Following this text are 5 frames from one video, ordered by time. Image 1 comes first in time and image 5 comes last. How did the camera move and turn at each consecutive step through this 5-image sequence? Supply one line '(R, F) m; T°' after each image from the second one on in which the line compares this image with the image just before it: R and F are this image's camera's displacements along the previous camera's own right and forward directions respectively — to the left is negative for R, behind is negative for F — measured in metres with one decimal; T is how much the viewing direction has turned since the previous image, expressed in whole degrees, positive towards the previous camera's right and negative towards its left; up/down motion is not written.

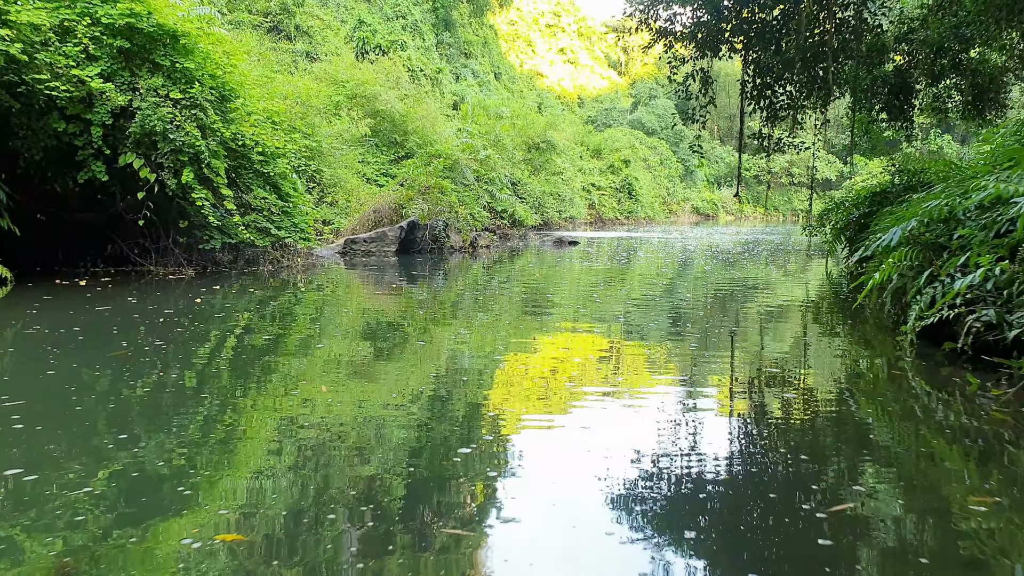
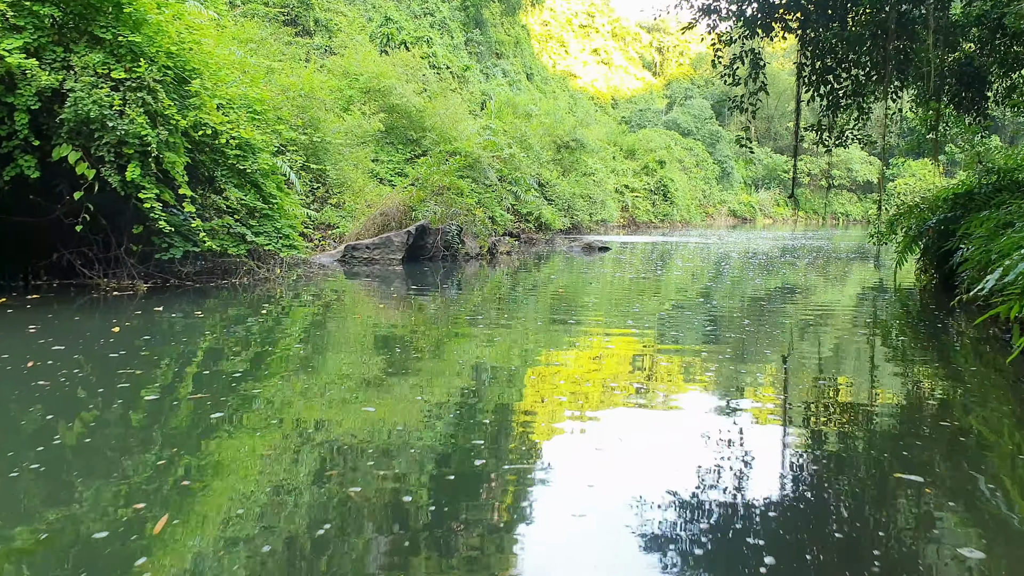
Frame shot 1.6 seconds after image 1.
(+0.1, +1.0) m; -2°
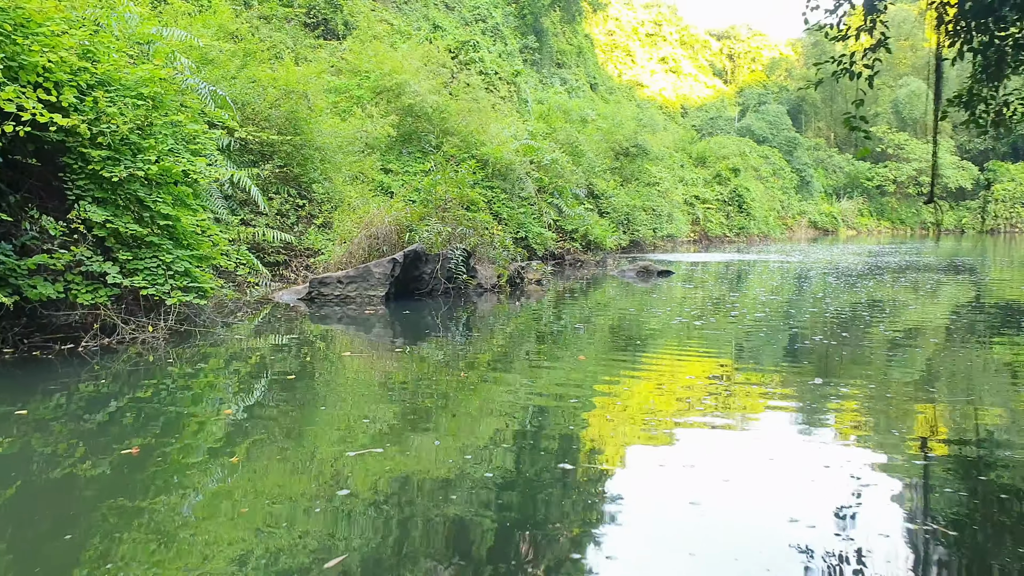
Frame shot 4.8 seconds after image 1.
(+0.3, +1.9) m; -4°
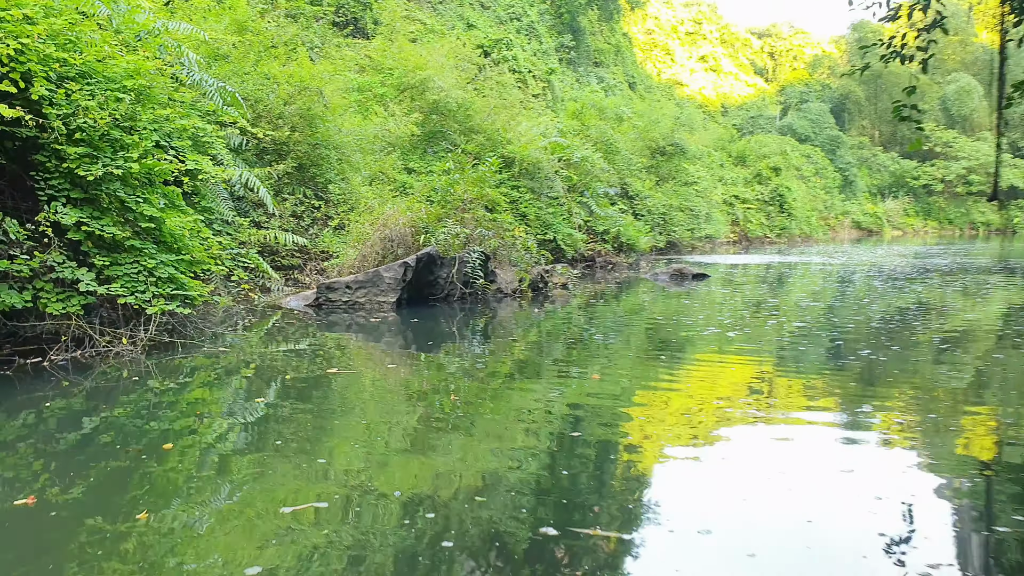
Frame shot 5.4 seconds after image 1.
(+0.1, +0.4) m; -2°
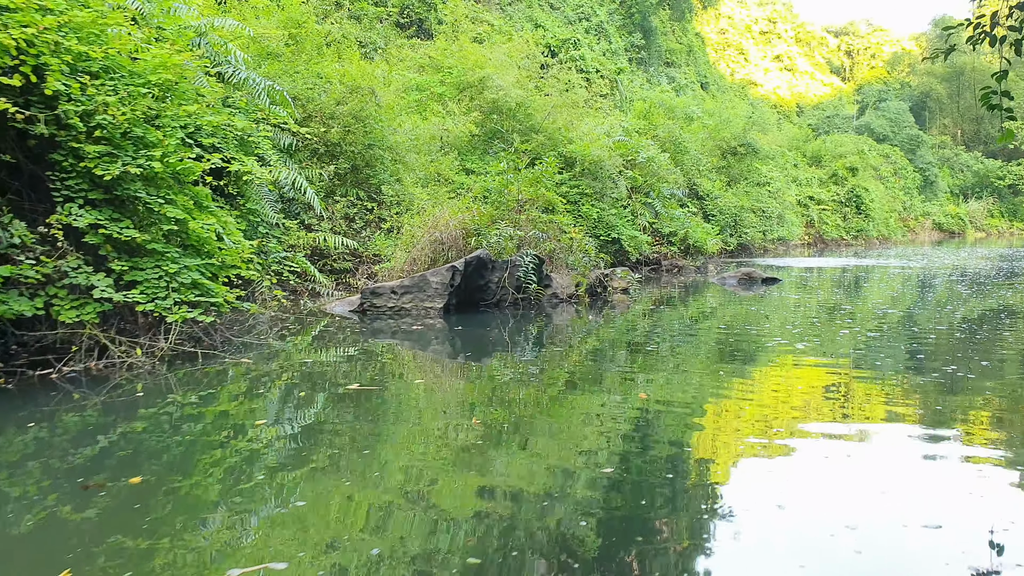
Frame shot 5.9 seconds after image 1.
(+0.1, +0.3) m; -4°
